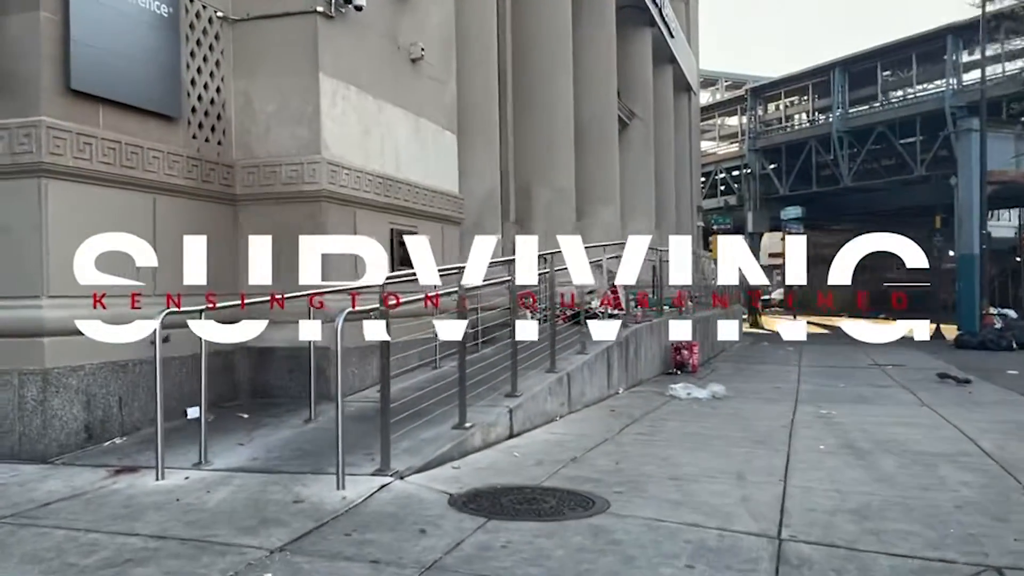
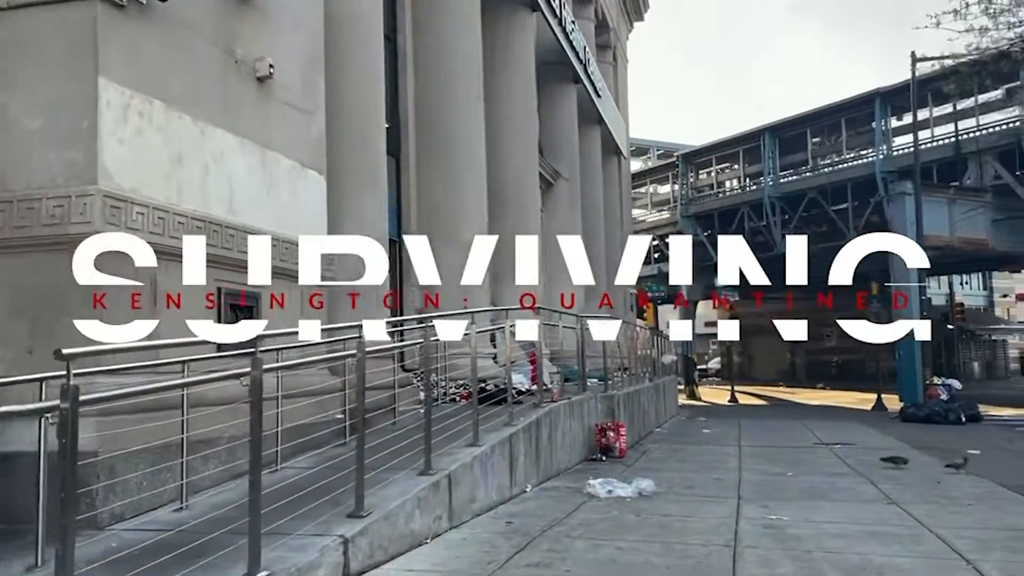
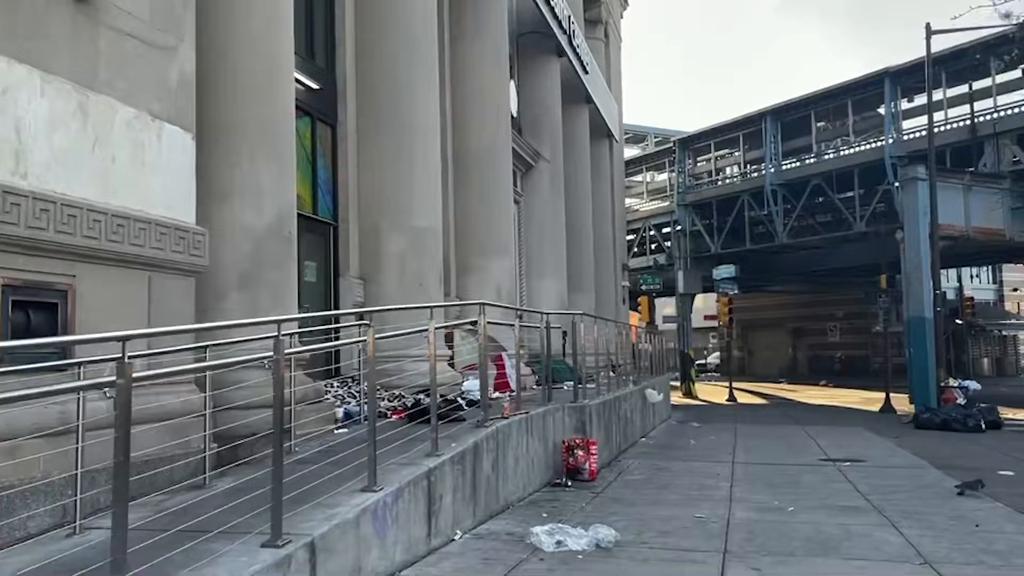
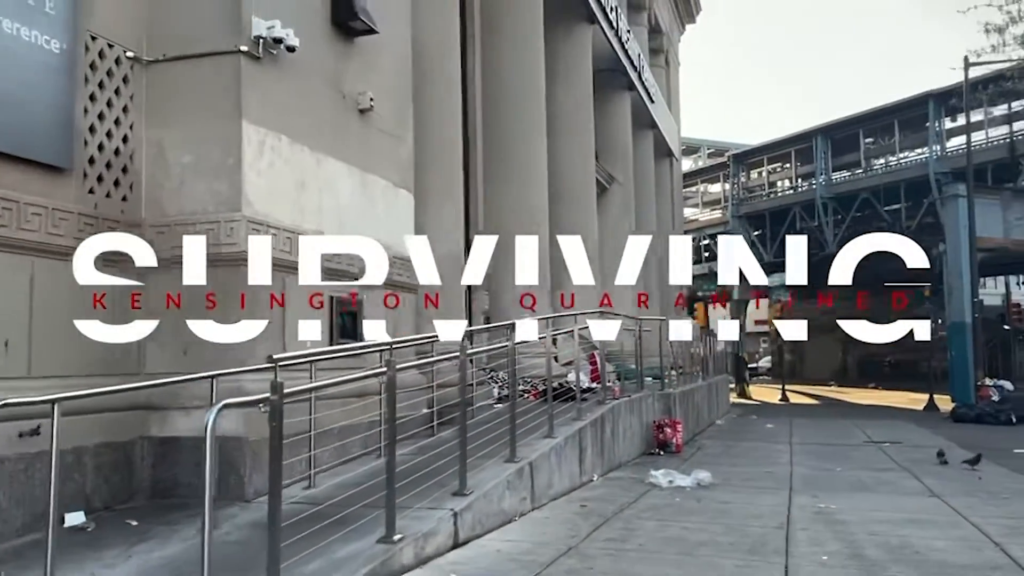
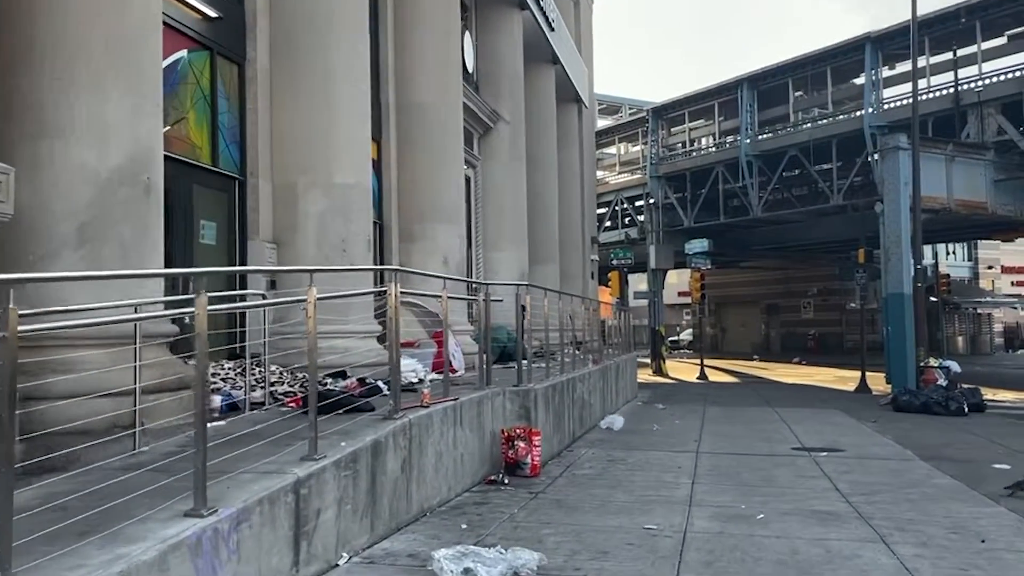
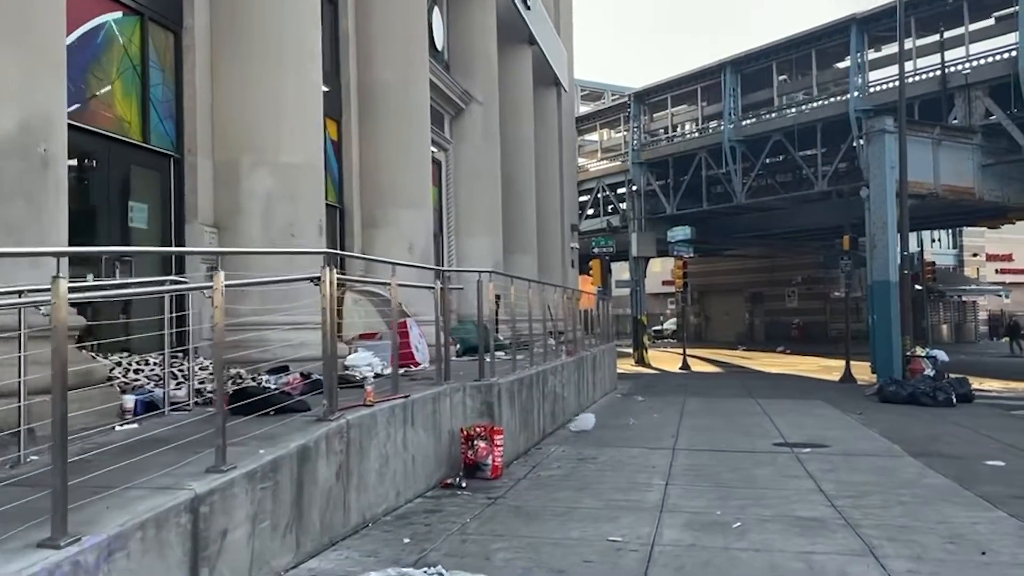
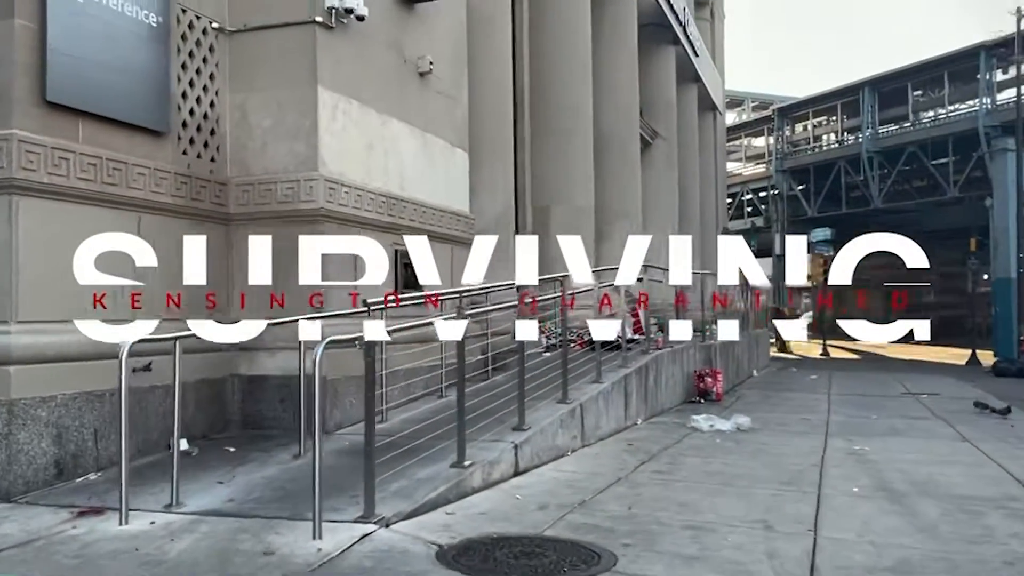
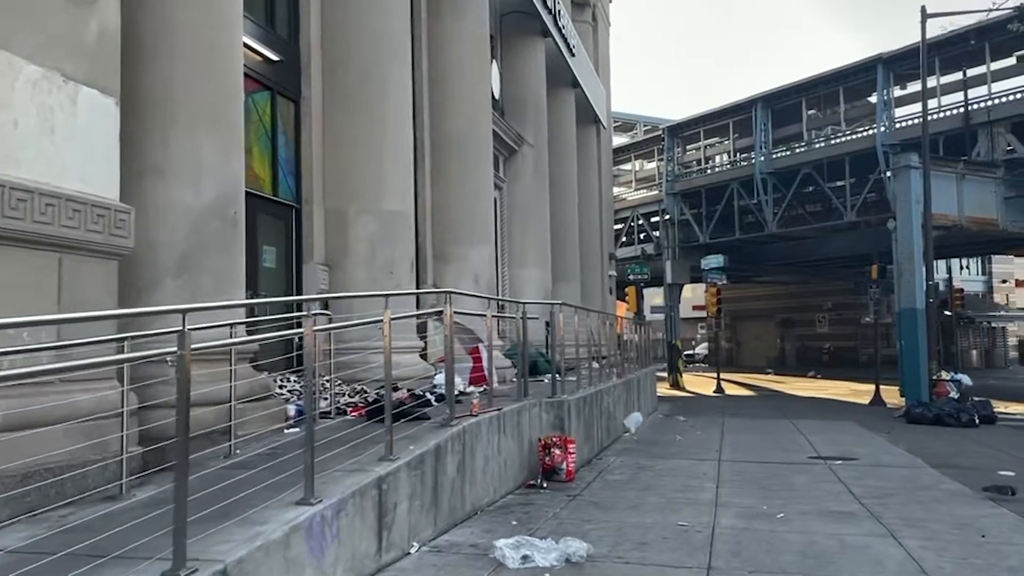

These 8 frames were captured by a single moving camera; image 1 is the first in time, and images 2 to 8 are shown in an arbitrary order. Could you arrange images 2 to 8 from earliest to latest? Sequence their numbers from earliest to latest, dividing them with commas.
7, 4, 2, 3, 8, 5, 6
